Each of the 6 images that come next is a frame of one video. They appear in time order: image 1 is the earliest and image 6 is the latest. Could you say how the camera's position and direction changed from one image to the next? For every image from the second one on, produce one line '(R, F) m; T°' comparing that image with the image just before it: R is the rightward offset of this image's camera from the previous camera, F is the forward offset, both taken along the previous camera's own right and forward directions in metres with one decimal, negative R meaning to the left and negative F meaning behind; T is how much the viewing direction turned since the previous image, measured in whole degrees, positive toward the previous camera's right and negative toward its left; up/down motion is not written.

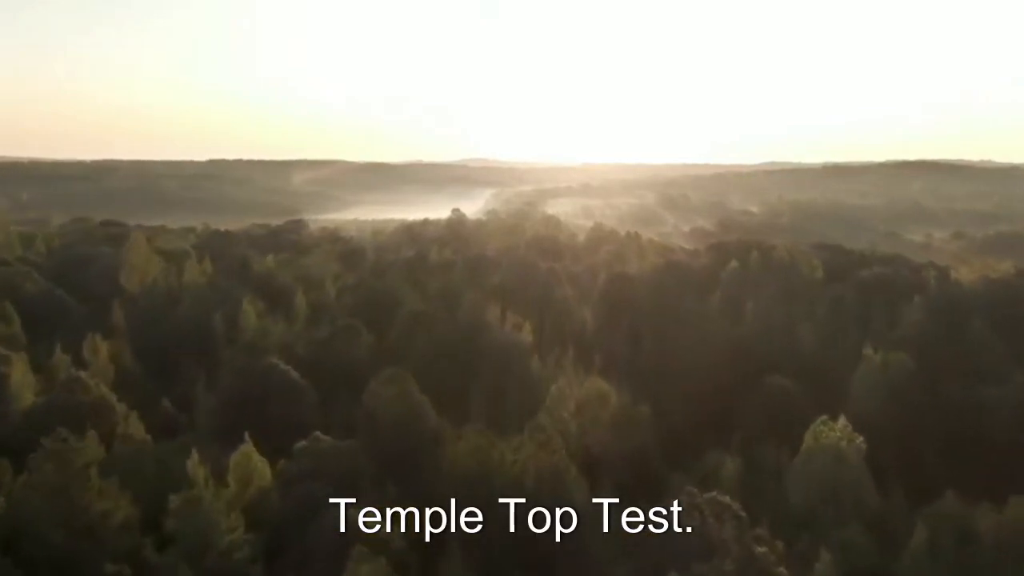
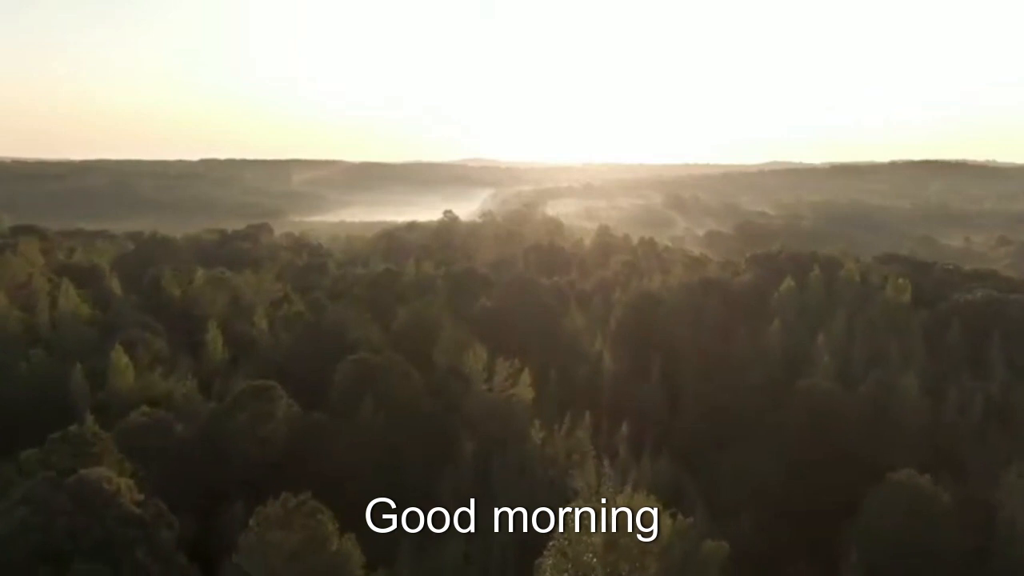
(+0.2, +12.5) m; 0°
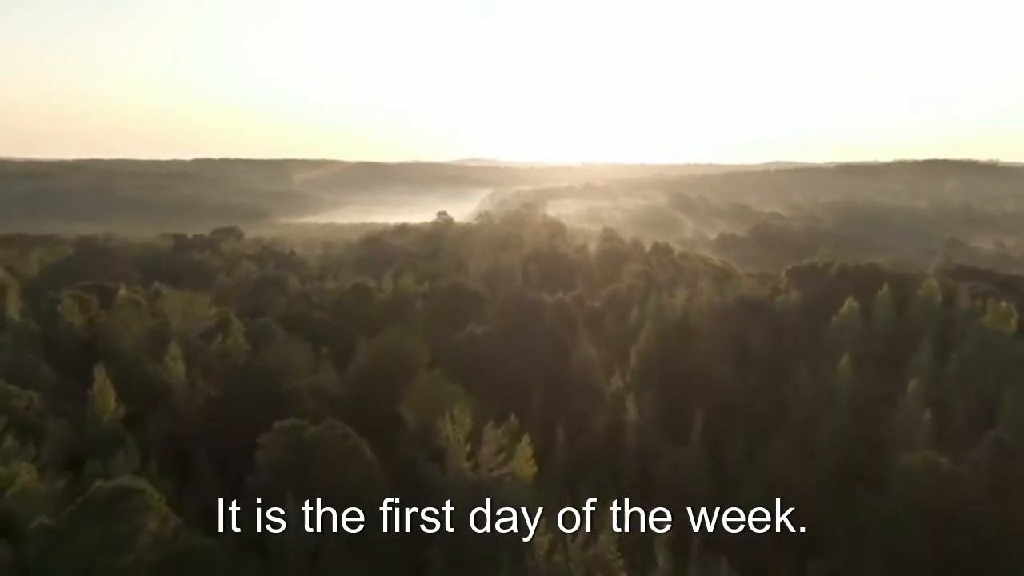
(+0.1, +8.8) m; 0°
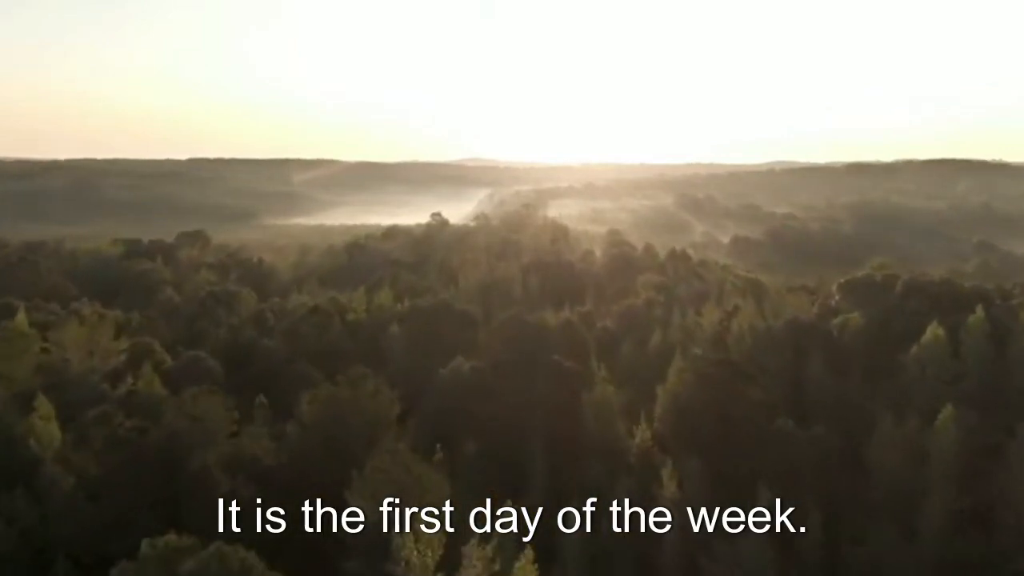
(+0.1, +7.6) m; 0°
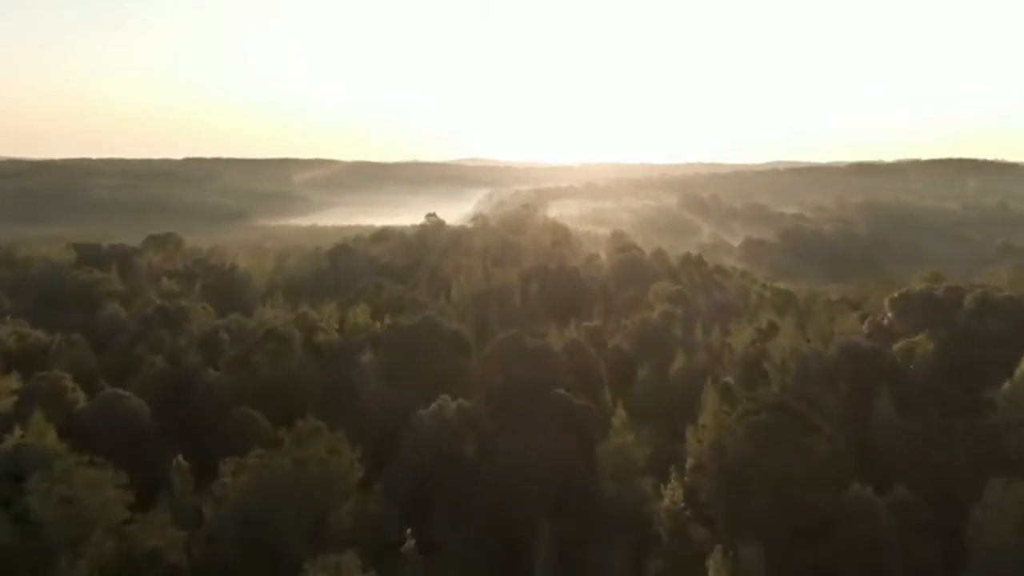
(+0.1, +5.6) m; 0°
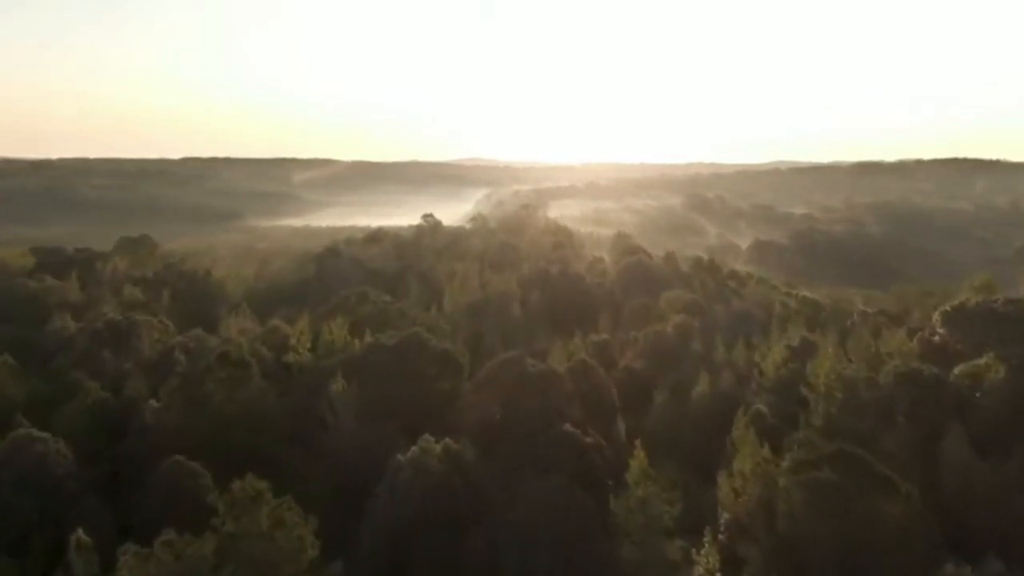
(0.0, +4.1) m; 0°
